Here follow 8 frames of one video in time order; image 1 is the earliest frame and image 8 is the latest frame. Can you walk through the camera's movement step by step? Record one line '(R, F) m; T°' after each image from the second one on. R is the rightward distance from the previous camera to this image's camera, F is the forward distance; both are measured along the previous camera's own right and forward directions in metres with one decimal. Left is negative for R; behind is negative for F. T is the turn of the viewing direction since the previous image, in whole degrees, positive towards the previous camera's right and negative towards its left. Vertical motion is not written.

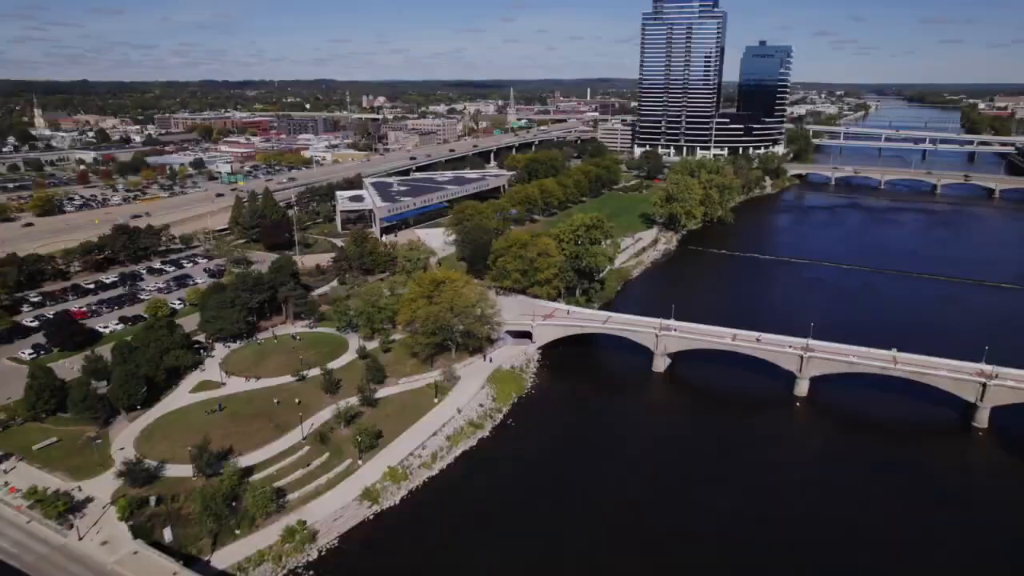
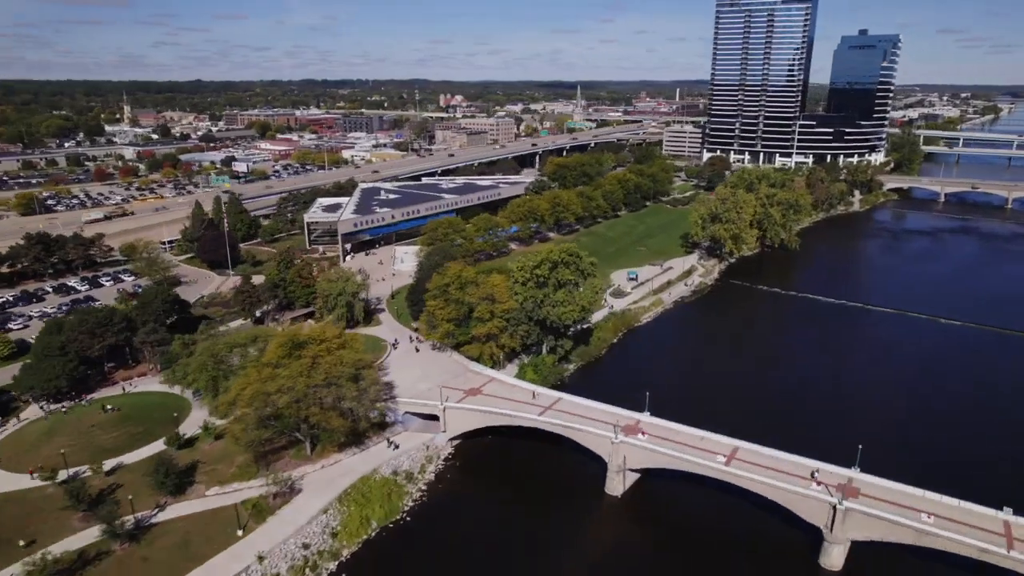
(+8.3, +13.3) m; -8°
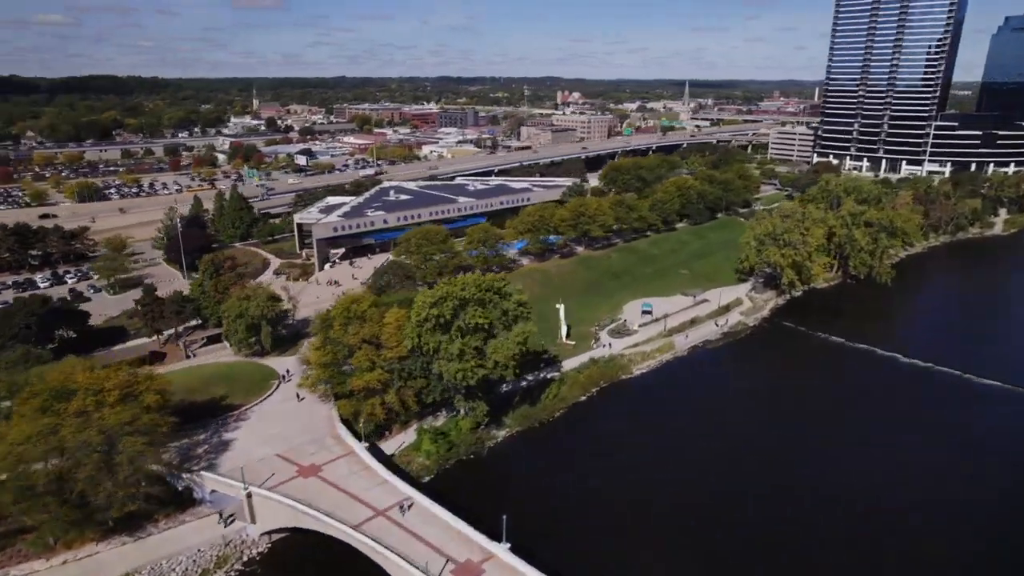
(+9.4, +9.8) m; -11°
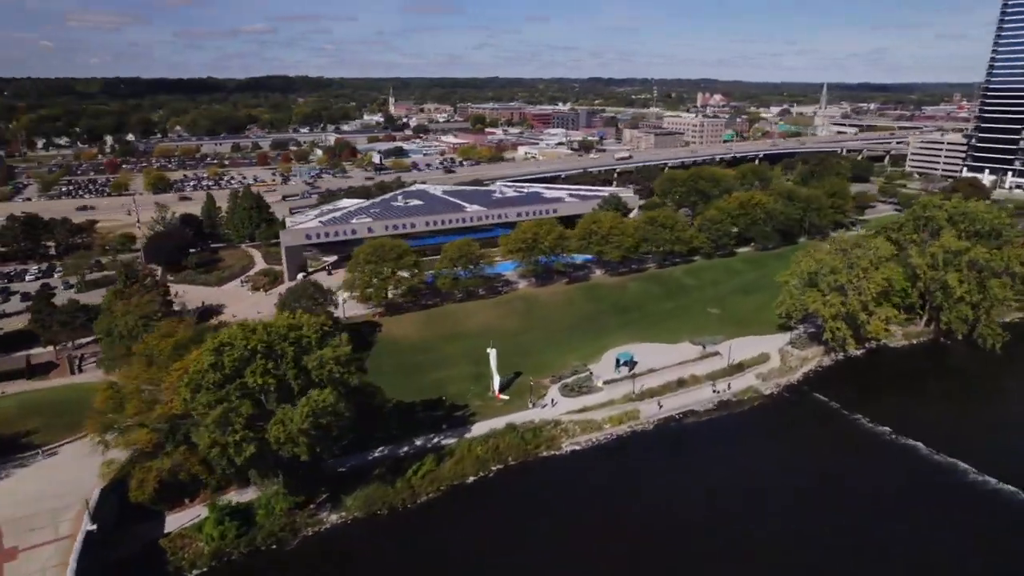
(+10.3, +8.5) m; -12°
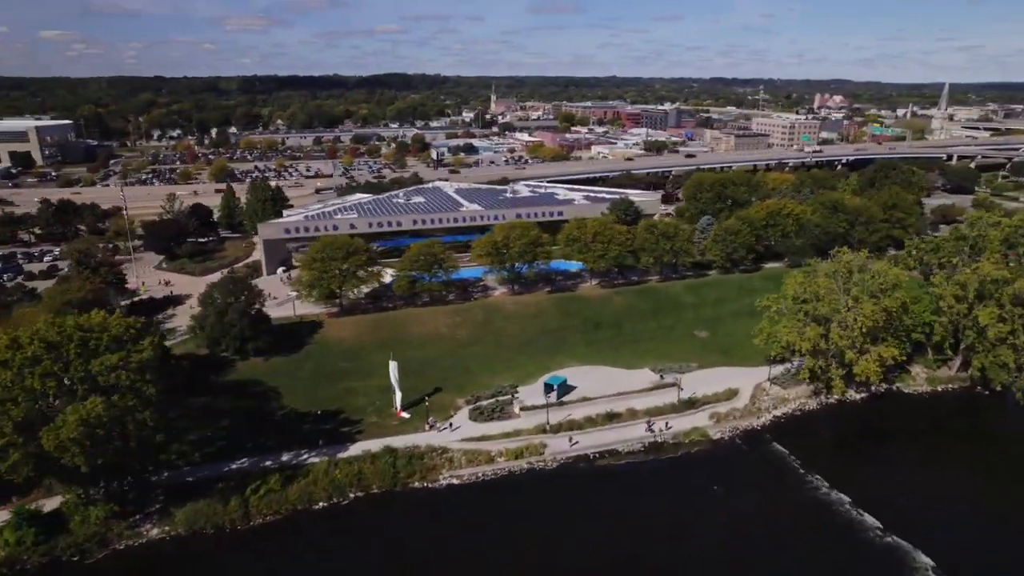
(+8.8, +3.9) m; -10°
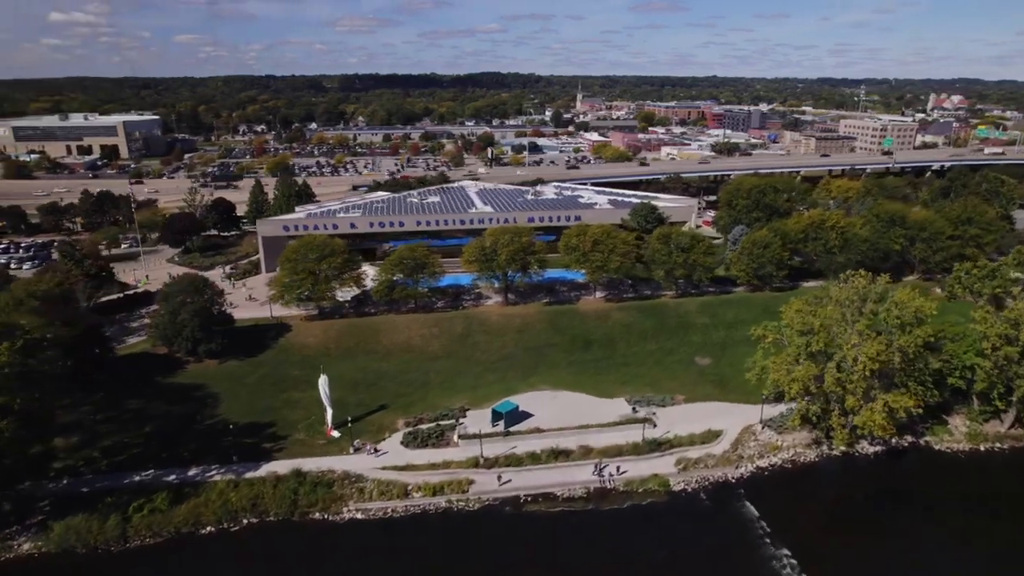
(+5.8, +3.5) m; -8°
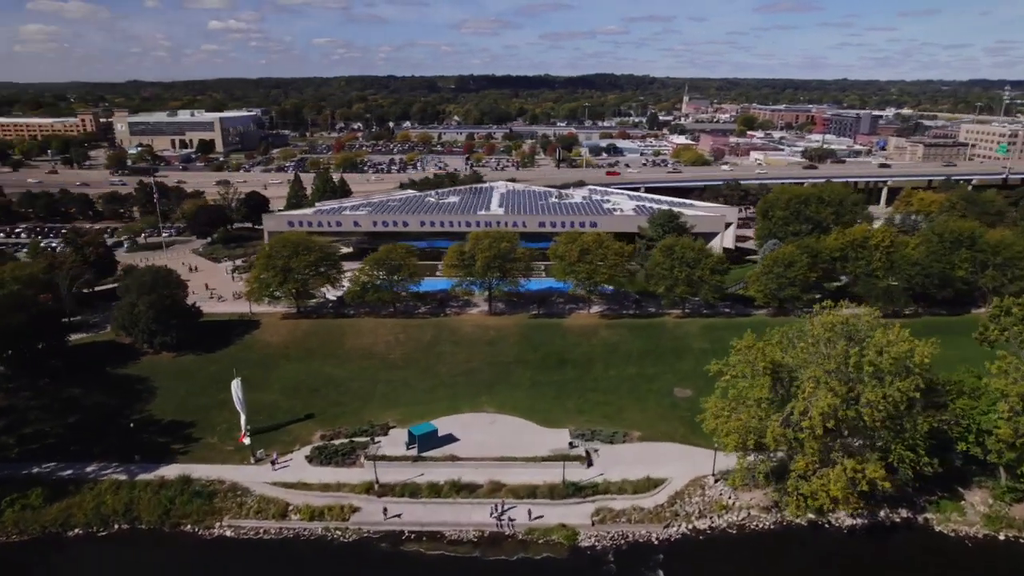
(+6.9, +3.3) m; -9°
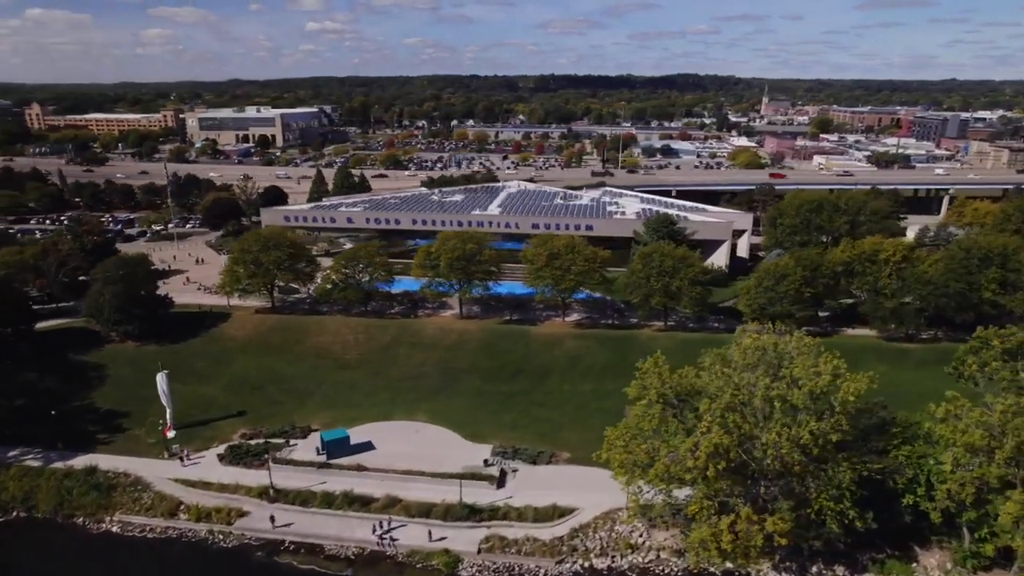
(+5.7, +1.9) m; -7°
